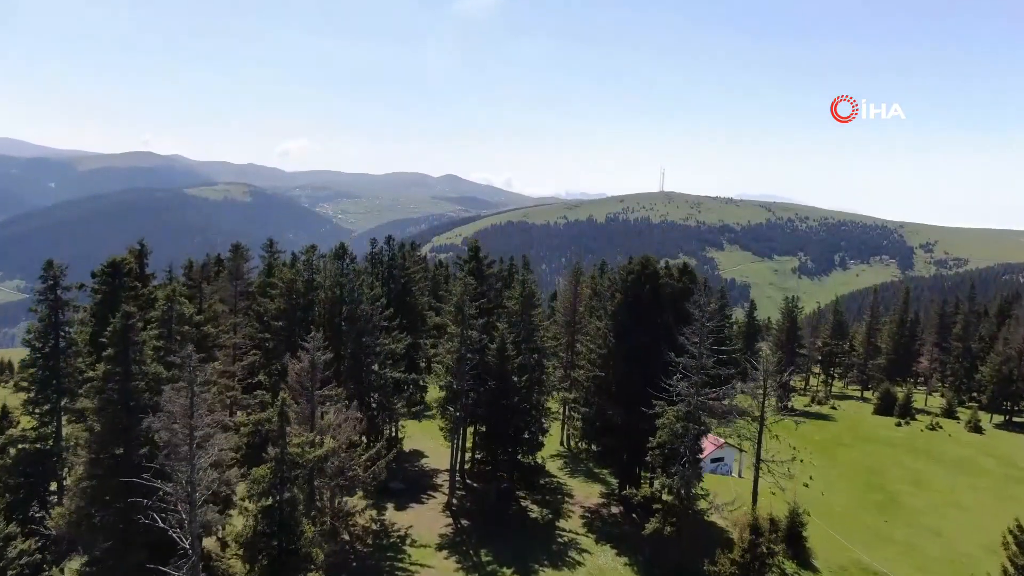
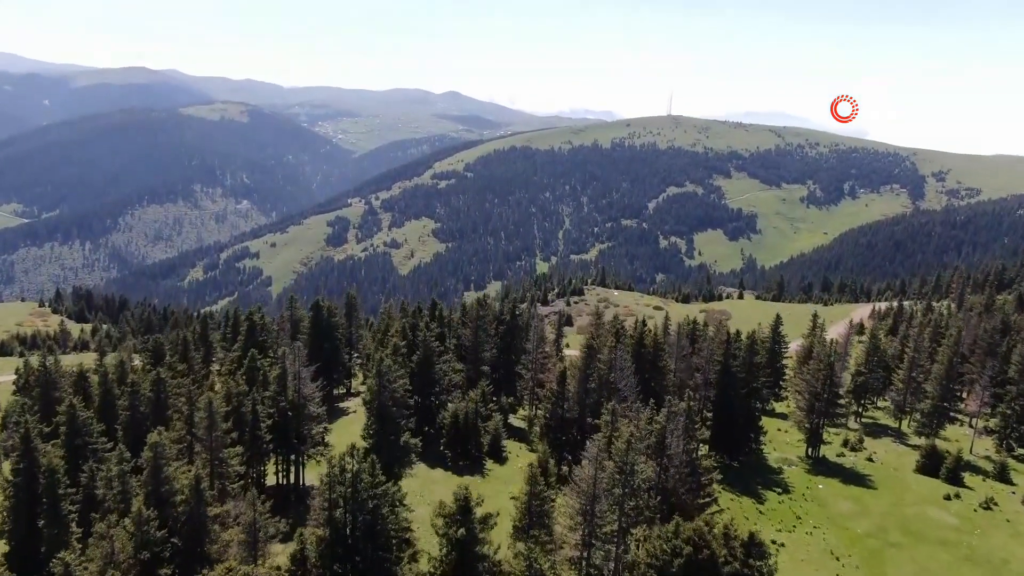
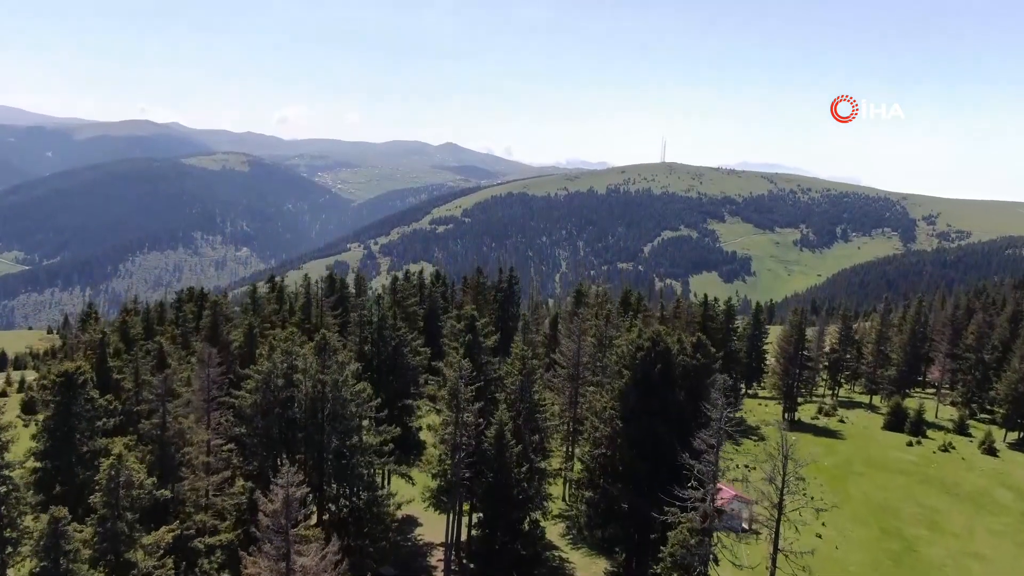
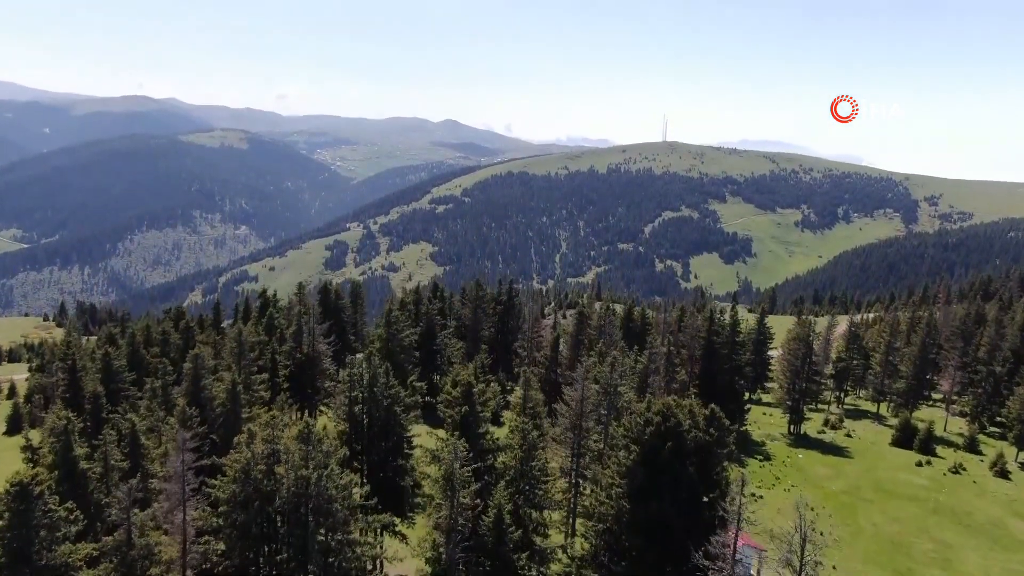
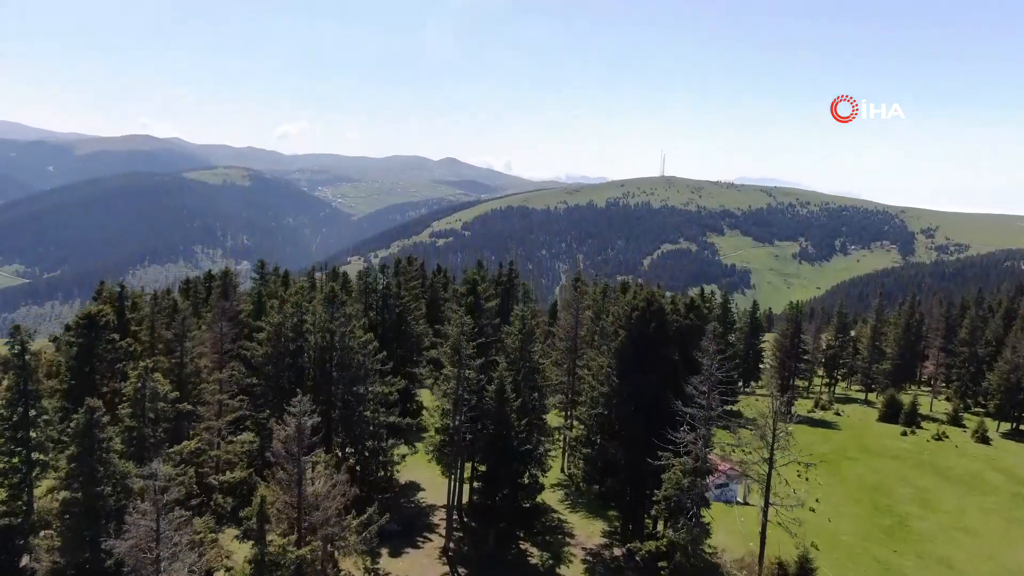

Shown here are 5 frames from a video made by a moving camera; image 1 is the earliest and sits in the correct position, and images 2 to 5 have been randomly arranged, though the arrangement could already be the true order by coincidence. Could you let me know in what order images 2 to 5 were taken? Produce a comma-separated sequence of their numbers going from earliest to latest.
5, 3, 4, 2
